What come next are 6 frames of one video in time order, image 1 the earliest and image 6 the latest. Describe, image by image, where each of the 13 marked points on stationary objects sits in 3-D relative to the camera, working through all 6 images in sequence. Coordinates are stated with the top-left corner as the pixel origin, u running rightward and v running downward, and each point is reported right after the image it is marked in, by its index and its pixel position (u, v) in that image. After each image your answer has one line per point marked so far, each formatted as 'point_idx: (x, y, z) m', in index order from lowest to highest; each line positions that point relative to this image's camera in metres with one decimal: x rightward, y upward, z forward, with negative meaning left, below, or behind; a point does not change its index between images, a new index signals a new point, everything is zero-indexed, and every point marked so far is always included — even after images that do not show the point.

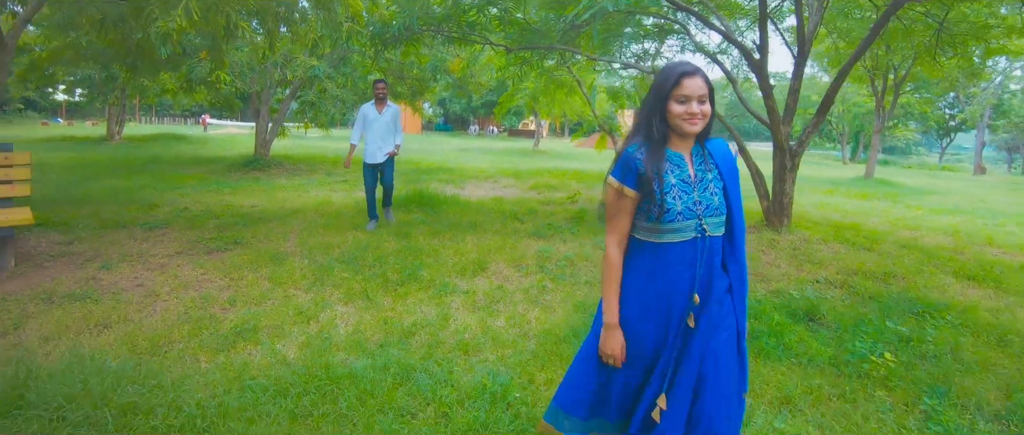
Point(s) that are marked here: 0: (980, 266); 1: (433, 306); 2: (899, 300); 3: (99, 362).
0: (+4.8, -0.5, +5.5) m
1: (-0.6, -0.6, +3.7) m
2: (+3.0, -0.6, +4.1) m
3: (-2.1, -0.7, +2.7) m
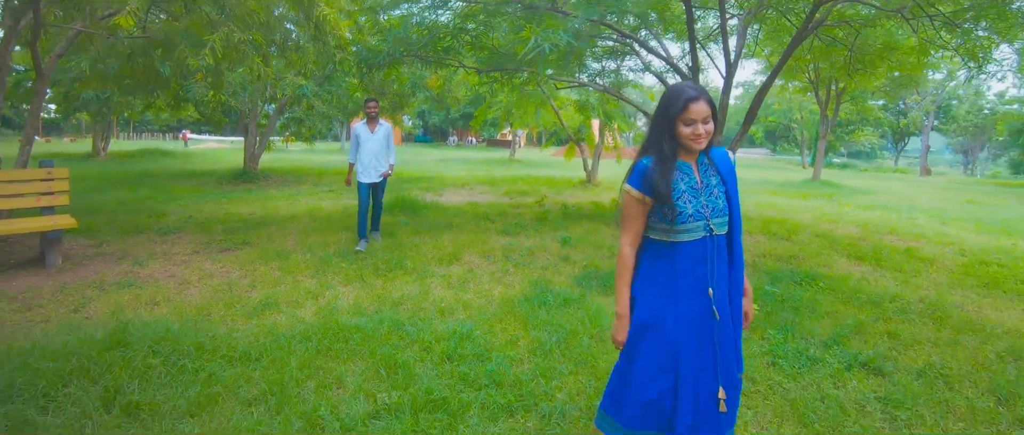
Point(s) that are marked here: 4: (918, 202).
0: (+4.5, -0.4, +6.6) m
1: (-0.8, -0.6, +4.7) m
2: (+2.7, -0.5, +5.1) m
3: (-2.3, -0.7, +3.5) m
4: (+9.5, +0.4, +12.4) m
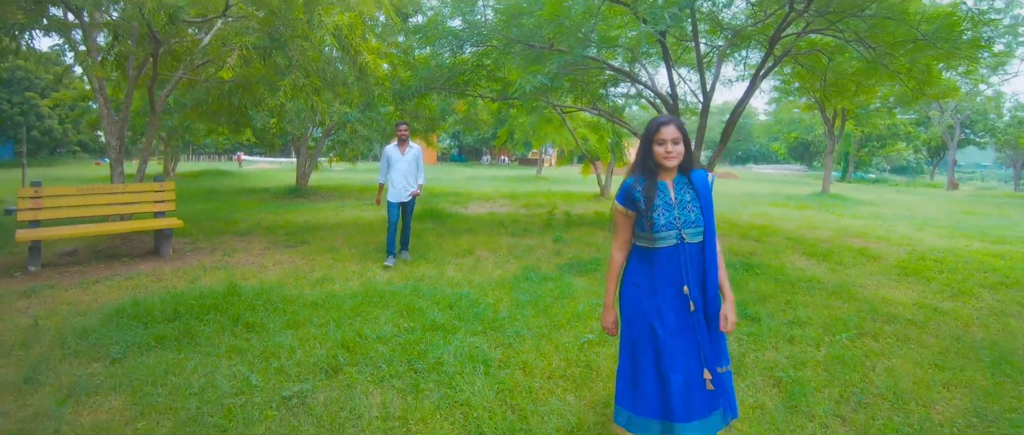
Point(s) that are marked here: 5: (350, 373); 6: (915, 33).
0: (+4.6, -0.5, +7.7) m
1: (-0.9, -0.6, +6.1) m
2: (+2.6, -0.5, +6.3) m
3: (-2.4, -0.7, +5.1) m
4: (+9.9, +0.1, +13.1) m
5: (-1.0, -0.9, +3.2) m
6: (+5.5, +2.5, +7.3) m
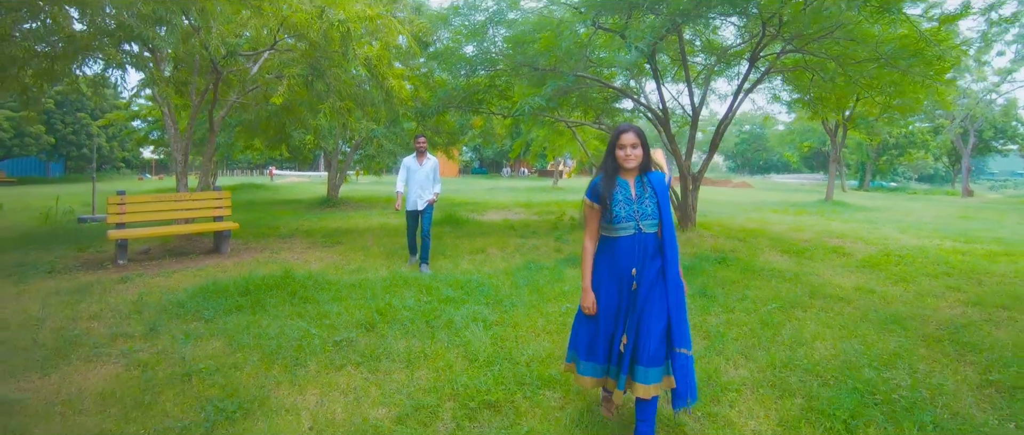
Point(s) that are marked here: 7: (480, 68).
0: (+4.7, -0.5, +8.5) m
1: (-0.8, -0.6, +7.2) m
2: (+2.7, -0.5, +7.2) m
3: (-2.4, -0.7, +6.2) m
4: (+10.3, 0.0, +13.8) m
5: (-1.1, -0.9, +4.3) m
6: (+5.6, +2.5, +8.1) m
7: (-0.6, +2.6, +9.3) m
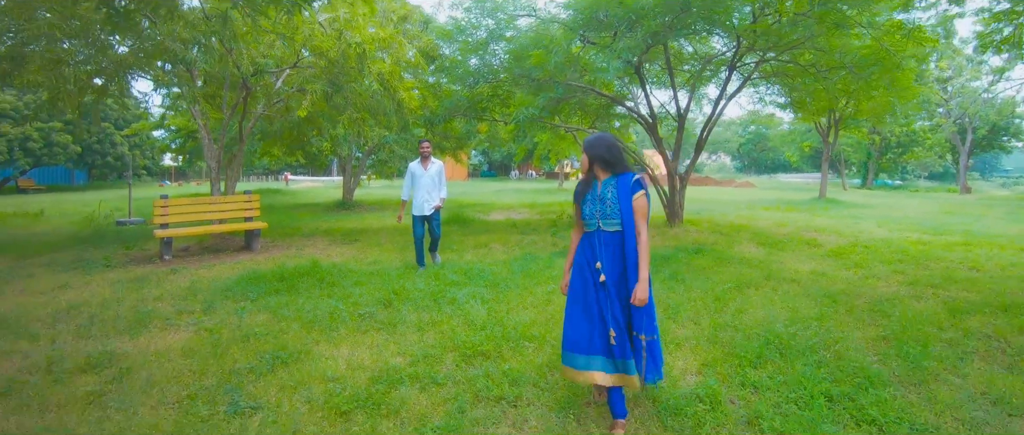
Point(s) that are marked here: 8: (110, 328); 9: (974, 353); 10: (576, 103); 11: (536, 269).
0: (+4.7, -0.4, +9.3) m
1: (-0.8, -0.6, +8.0) m
2: (+2.7, -0.5, +8.0) m
3: (-2.4, -0.6, +7.1) m
4: (+10.4, +0.1, +14.4) m
5: (-1.1, -0.8, +5.2) m
6: (+5.5, +2.6, +8.9) m
7: (-0.6, +2.6, +10.1) m
8: (-3.4, -0.9, +4.5) m
9: (+3.2, -0.9, +3.7) m
10: (+1.4, +2.4, +11.1) m
11: (+0.3, -0.6, +6.7) m
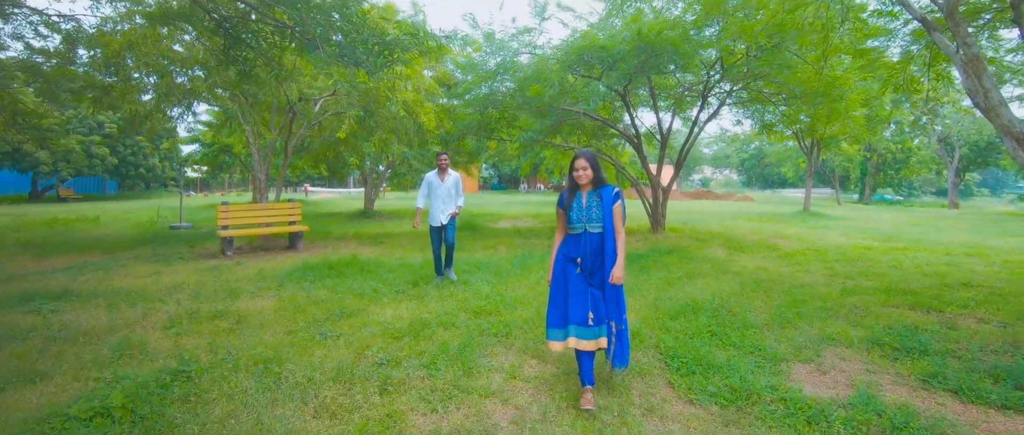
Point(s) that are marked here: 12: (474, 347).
0: (+4.7, -0.6, +10.8) m
1: (-0.8, -0.7, +9.6) m
2: (+2.7, -0.6, +9.6) m
3: (-2.4, -0.7, +8.7) m
4: (+10.6, -0.2, +15.8) m
5: (-1.1, -0.9, +6.8) m
6: (+5.6, +2.4, +10.4) m
7: (-0.5, +2.5, +11.8) m
8: (-3.5, -0.9, +6.2) m
9: (+3.1, -0.9, +5.2) m
10: (+1.5, +2.2, +12.7) m
11: (+0.3, -0.7, +8.2) m
12: (-0.3, -1.0, +4.2) m
